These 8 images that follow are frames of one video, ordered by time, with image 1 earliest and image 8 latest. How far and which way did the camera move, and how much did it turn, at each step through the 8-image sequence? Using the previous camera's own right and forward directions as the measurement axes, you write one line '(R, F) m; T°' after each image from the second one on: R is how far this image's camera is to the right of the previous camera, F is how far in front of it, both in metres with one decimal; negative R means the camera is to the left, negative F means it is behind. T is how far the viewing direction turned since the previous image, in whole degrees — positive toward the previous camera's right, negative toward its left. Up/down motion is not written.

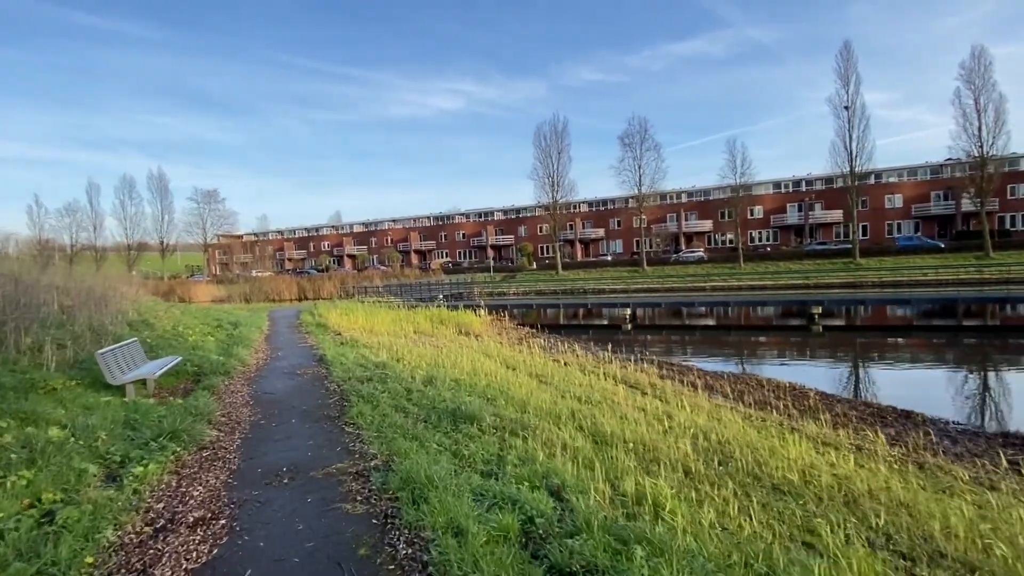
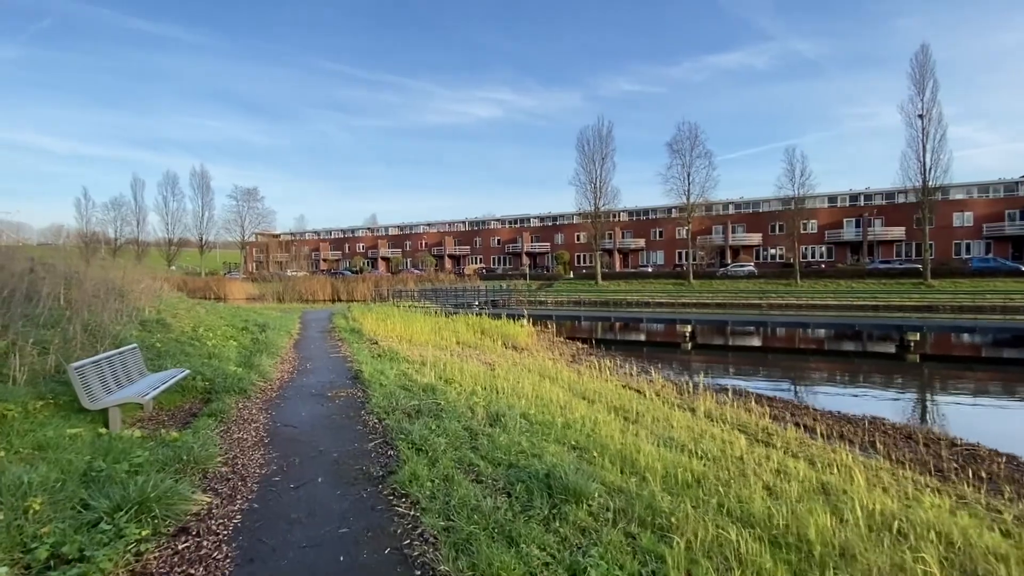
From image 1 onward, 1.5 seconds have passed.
(-0.9, +2.2) m; -3°
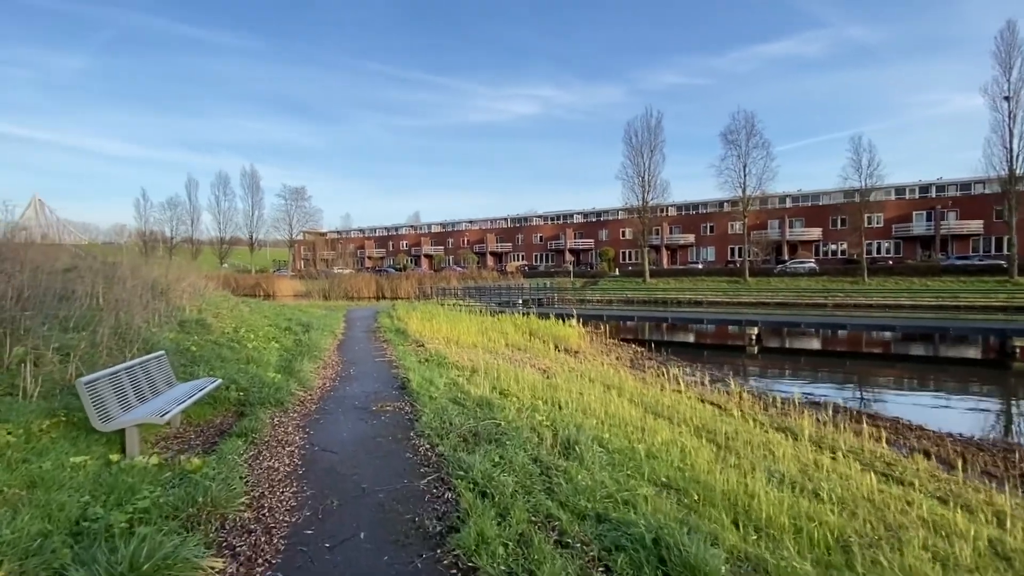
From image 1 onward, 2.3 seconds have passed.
(-0.4, +1.2) m; -4°
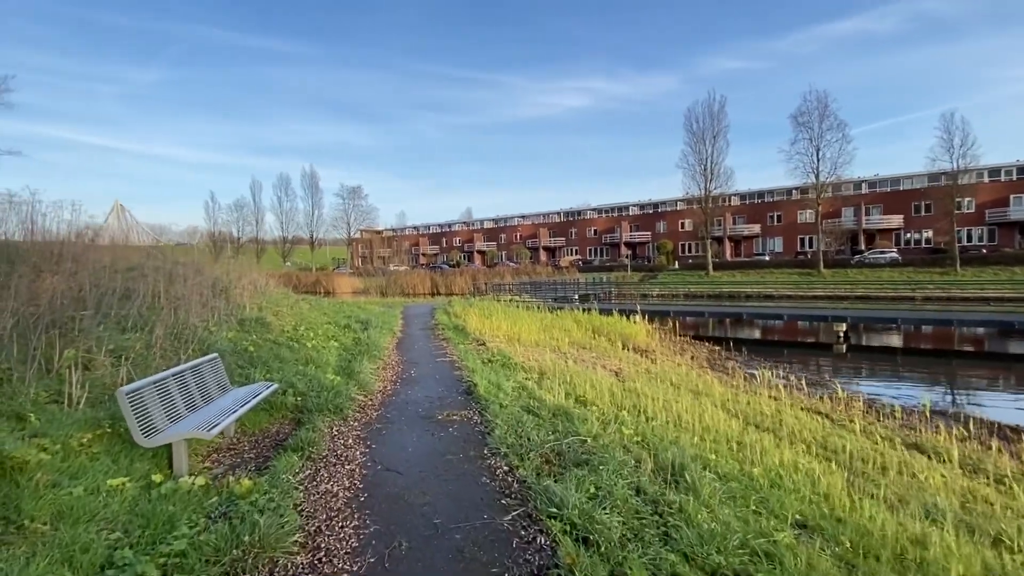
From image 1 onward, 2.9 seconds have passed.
(-0.4, +0.9) m; -5°
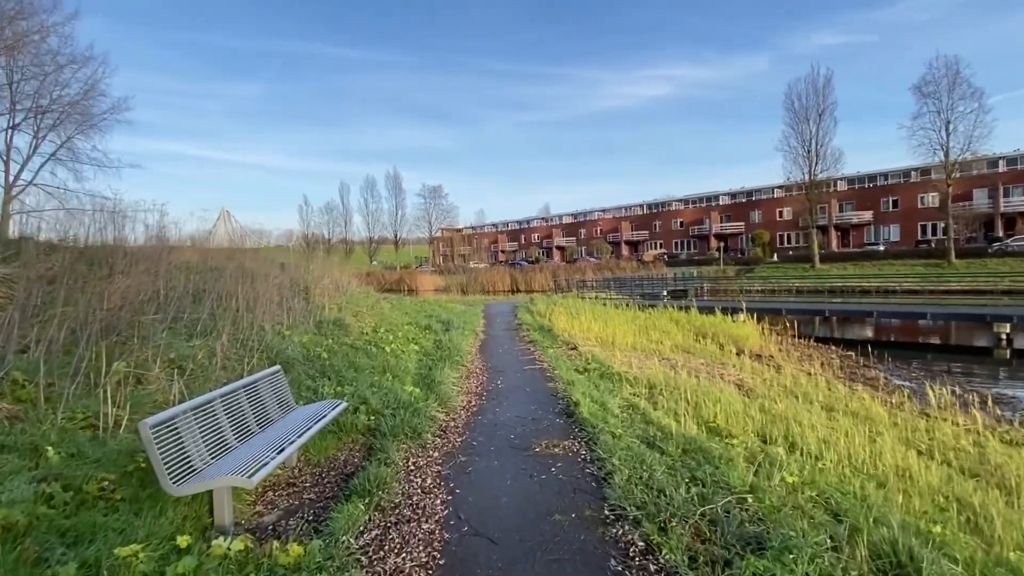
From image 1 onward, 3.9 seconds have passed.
(-0.4, +1.4) m; -8°
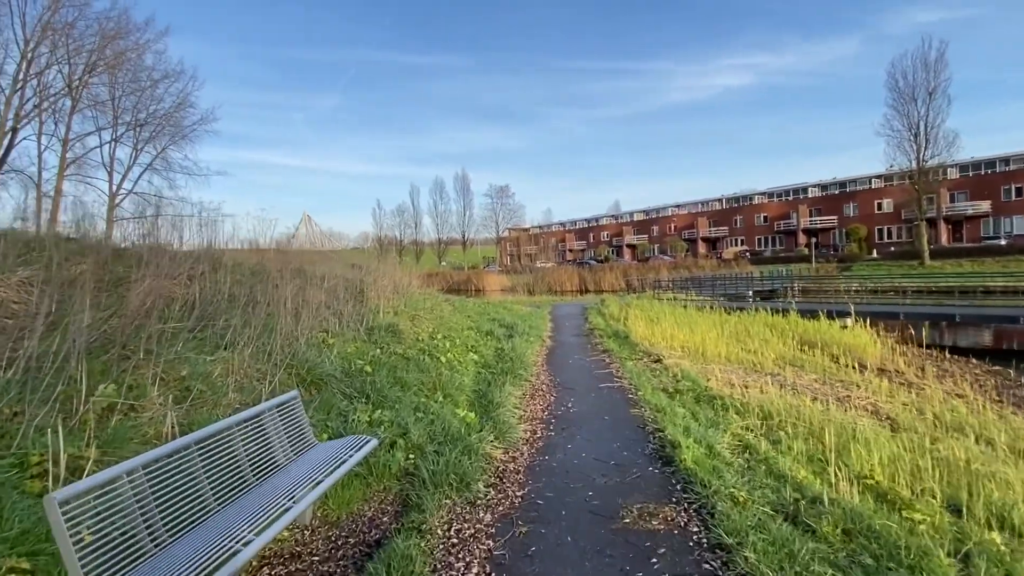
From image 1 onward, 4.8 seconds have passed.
(-0.1, +1.5) m; -7°
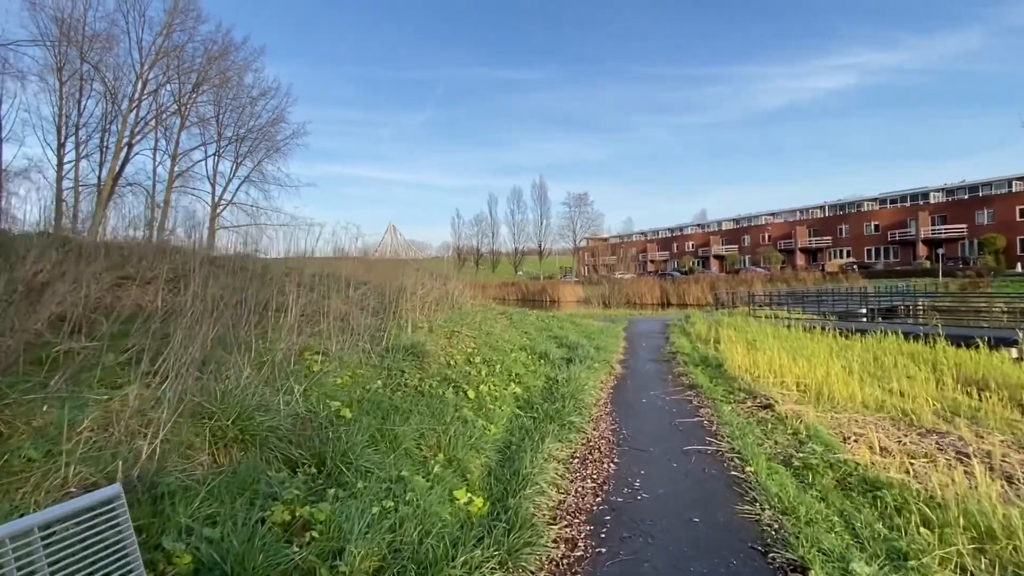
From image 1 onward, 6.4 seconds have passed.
(+0.4, +2.4) m; -8°
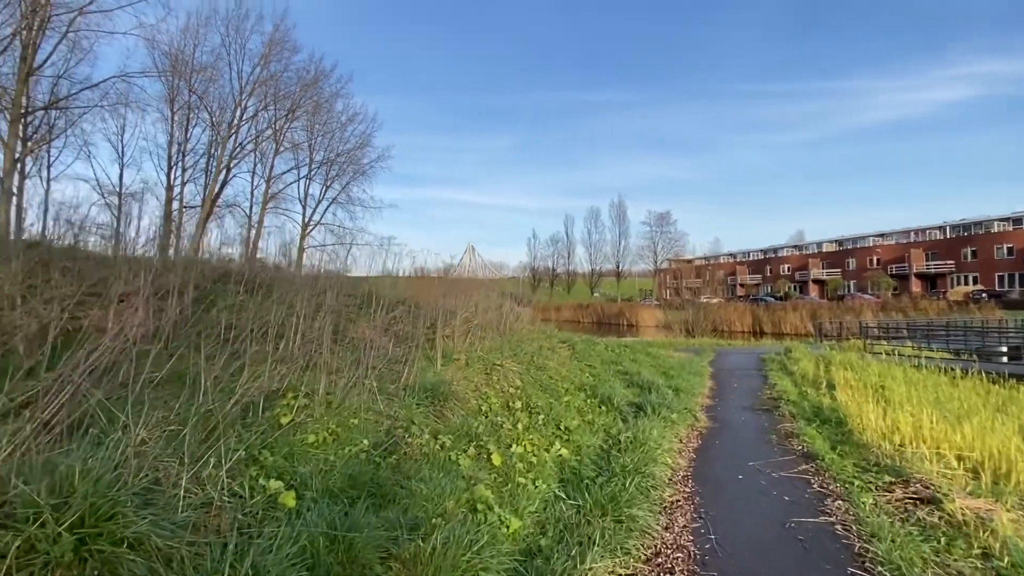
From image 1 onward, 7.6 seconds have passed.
(+0.3, +1.8) m; -8°
